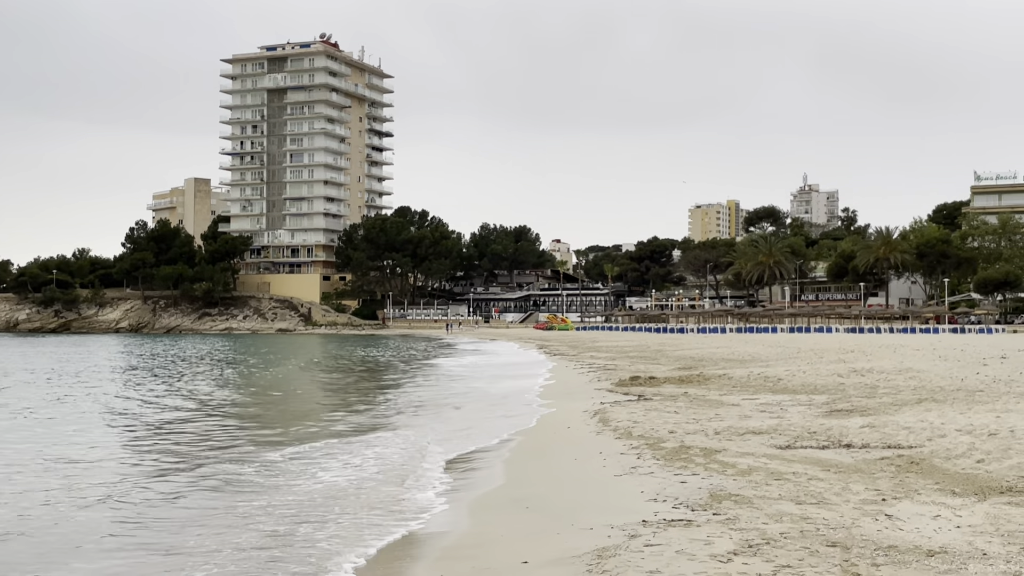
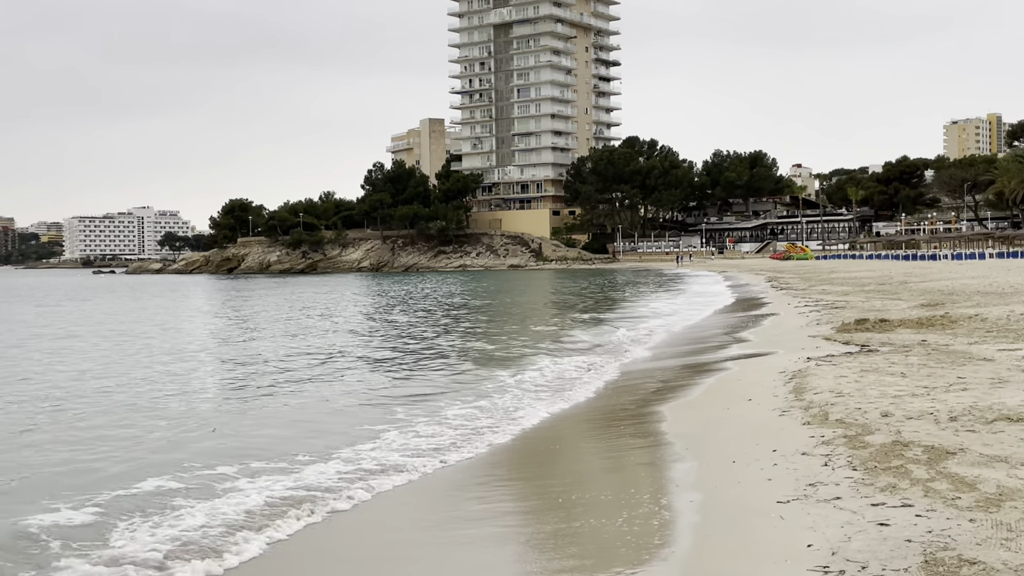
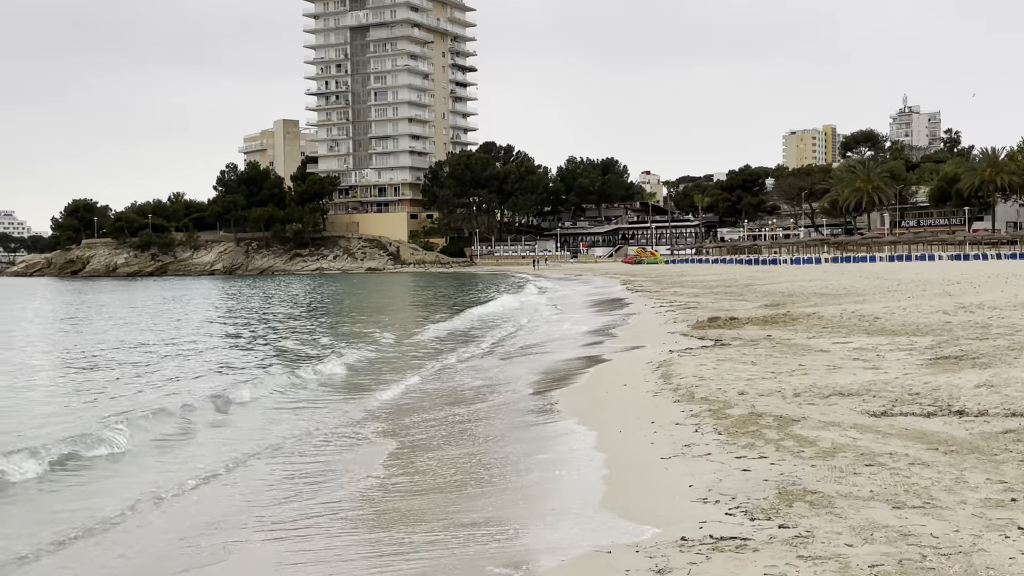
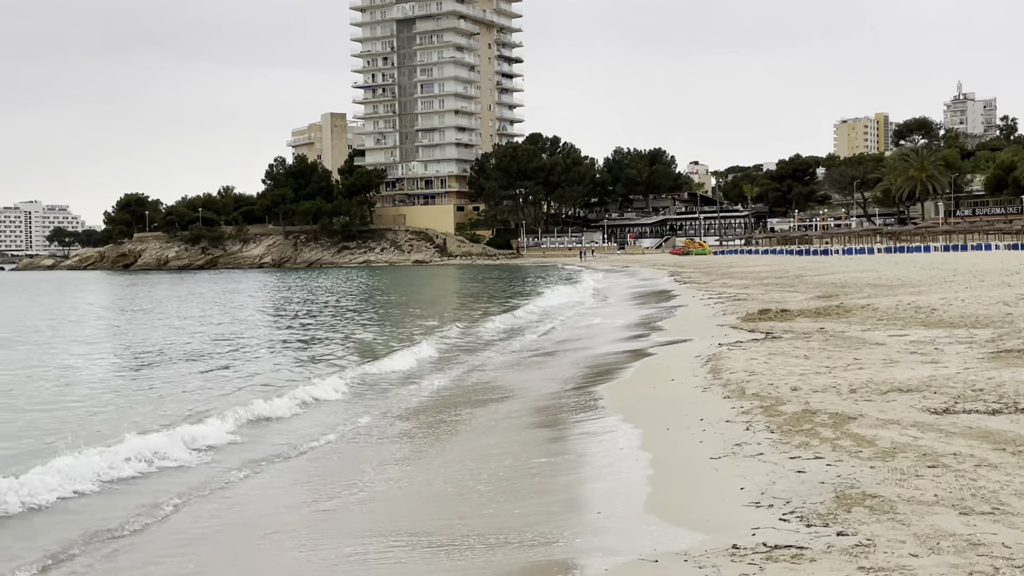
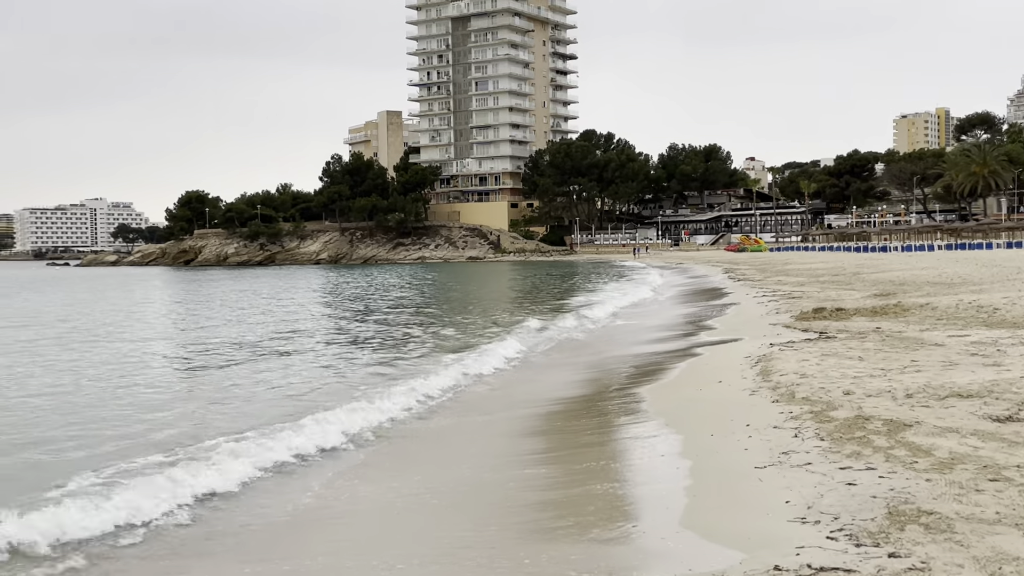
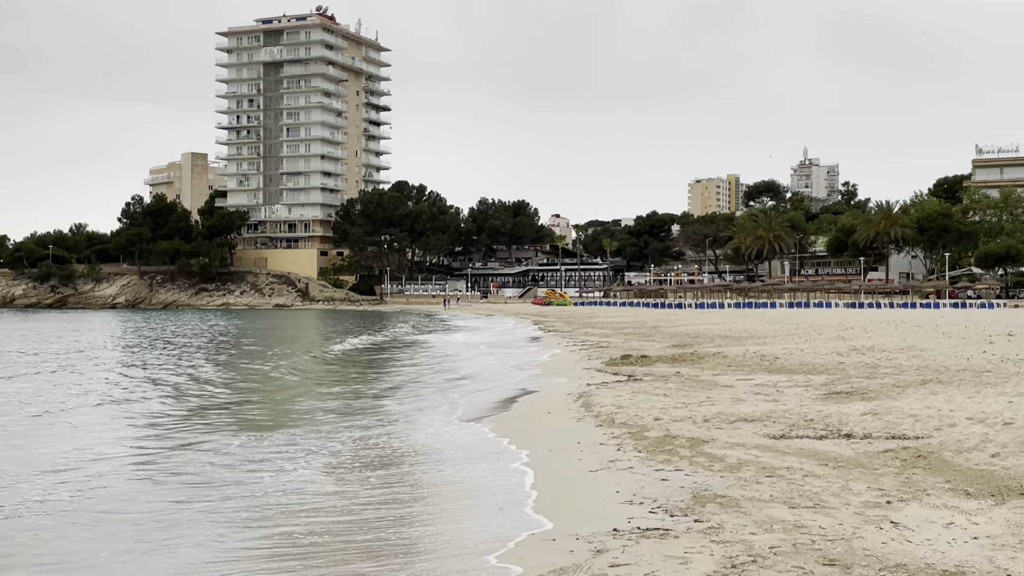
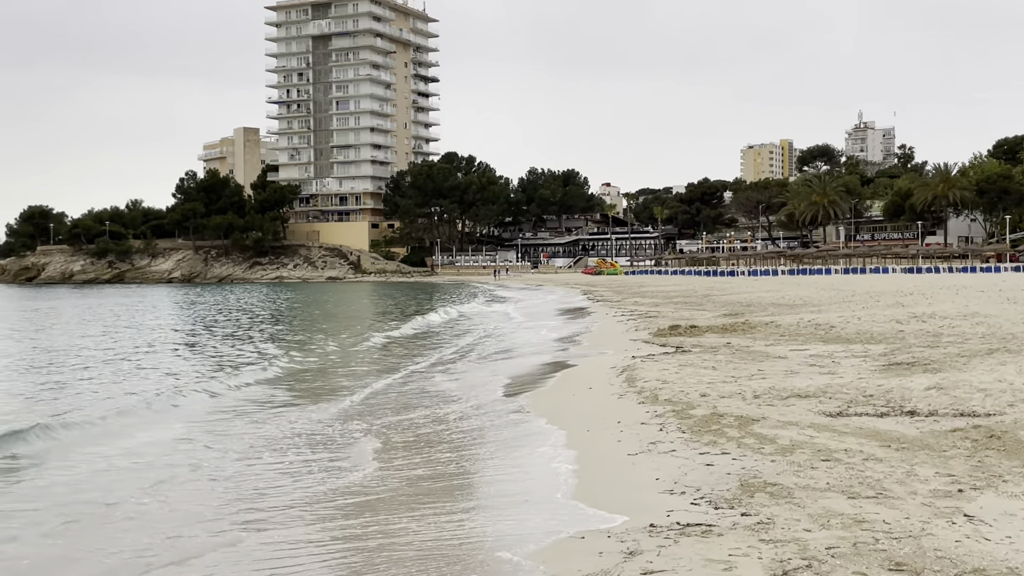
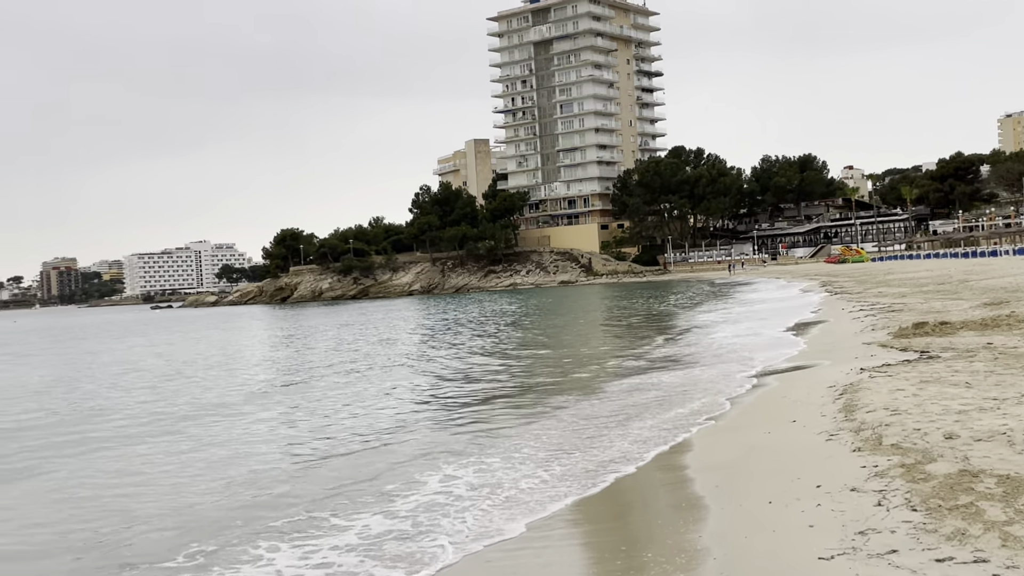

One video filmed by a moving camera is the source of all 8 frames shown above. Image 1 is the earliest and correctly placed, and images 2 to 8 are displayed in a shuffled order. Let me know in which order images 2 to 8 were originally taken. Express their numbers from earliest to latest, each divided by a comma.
6, 7, 3, 4, 5, 2, 8
